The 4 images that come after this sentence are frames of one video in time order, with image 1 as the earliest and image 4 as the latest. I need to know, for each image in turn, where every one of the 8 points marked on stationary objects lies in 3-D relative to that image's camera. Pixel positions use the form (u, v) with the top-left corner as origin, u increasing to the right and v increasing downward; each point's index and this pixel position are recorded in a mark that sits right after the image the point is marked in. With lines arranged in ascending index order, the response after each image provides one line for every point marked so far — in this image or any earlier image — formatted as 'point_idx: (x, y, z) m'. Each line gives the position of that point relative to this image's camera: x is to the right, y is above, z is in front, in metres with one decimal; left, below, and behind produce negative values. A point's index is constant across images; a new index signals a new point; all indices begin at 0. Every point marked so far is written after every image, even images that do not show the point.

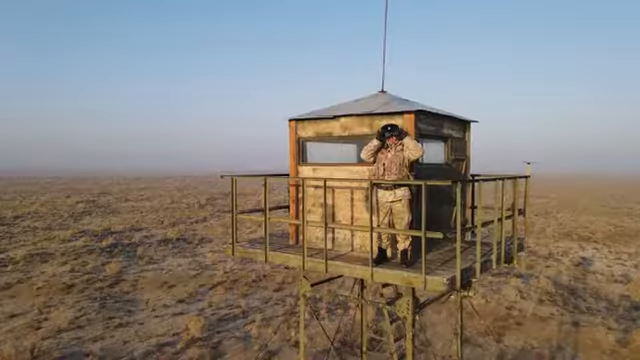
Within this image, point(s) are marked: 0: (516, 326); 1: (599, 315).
0: (+6.6, -4.7, +18.7) m
1: (+9.5, -4.5, +19.3) m
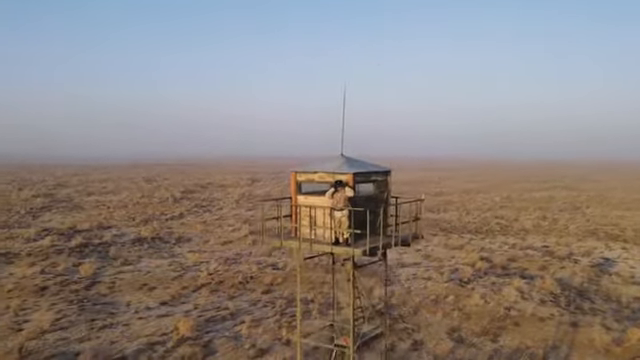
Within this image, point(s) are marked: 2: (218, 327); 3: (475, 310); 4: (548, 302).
0: (+6.1, -4.5, +17.4) m
1: (+9.0, -4.3, +17.9) m
2: (-3.4, -5.0, +19.3) m
3: (+5.3, -4.3, +19.0) m
4: (+7.8, -4.2, +19.2) m
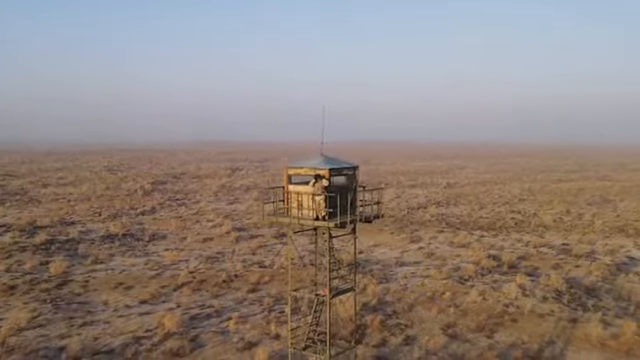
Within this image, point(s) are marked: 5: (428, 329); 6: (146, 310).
0: (+5.5, -4.2, +16.0) m
1: (+8.5, -4.0, +16.3) m
2: (-3.9, -4.8, +18.4) m
3: (+4.8, -4.0, +17.7) m
4: (+7.3, -3.8, +17.7) m
5: (+3.1, -4.4, +16.1) m
6: (-6.0, -4.5, +19.4) m
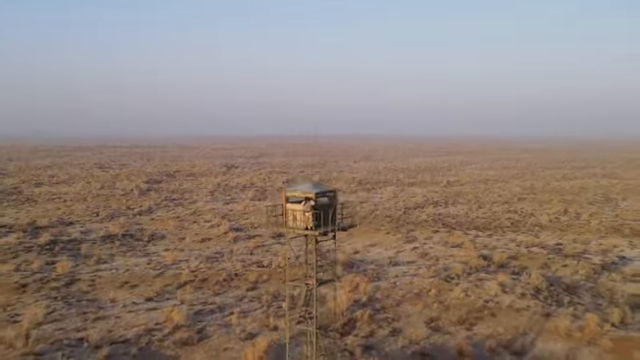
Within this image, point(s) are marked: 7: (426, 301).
0: (+5.3, -4.3, +17.1) m
1: (+8.3, -4.1, +17.4) m
2: (-4.1, -4.9, +19.6) m
3: (+4.6, -4.1, +18.8) m
4: (+7.1, -3.9, +18.8) m
5: (+2.9, -4.6, +17.3) m
6: (-6.2, -4.7, +20.6) m
7: (+3.6, -4.1, +18.8) m
